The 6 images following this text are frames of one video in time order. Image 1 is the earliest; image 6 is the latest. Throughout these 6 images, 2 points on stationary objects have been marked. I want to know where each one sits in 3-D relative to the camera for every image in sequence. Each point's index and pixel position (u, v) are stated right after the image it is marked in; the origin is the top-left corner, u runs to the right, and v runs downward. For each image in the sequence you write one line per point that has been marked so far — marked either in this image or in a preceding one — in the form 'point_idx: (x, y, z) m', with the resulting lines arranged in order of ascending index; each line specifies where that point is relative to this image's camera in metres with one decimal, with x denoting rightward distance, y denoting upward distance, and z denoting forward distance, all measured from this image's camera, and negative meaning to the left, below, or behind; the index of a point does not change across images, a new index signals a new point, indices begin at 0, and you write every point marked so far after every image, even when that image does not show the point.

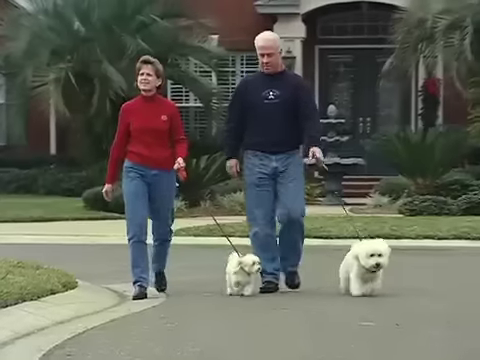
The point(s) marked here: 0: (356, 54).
0: (+2.2, +2.4, +18.9) m
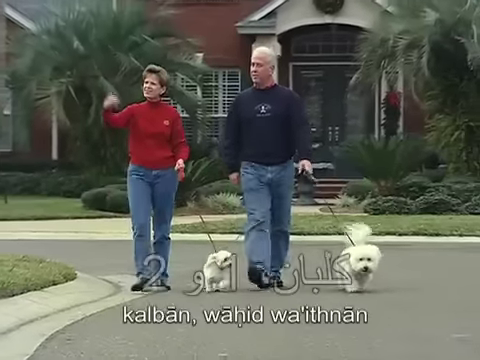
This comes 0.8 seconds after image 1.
0: (+1.8, +2.3, +20.9) m
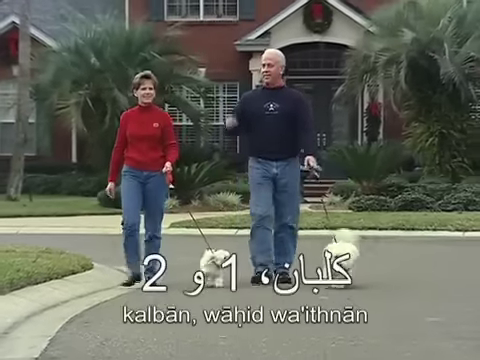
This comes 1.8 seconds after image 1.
0: (+1.8, +2.3, +23.1) m
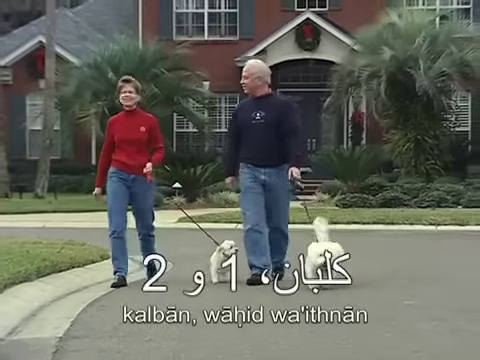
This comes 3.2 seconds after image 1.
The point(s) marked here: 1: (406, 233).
0: (+1.8, +2.3, +25.9) m
1: (+3.4, -1.1, +19.5) m
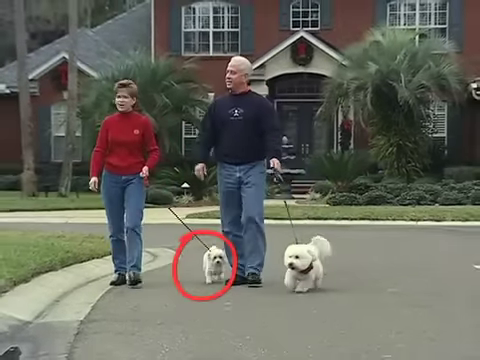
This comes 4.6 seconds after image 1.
0: (+1.8, +2.3, +28.7) m
1: (+3.4, -1.1, +22.4) m
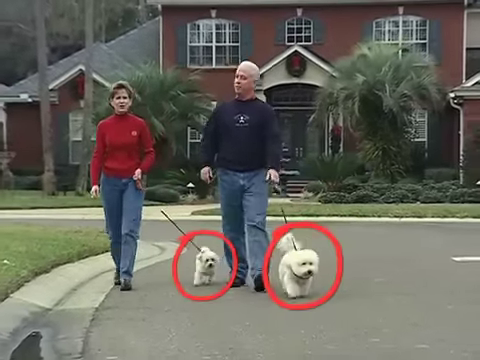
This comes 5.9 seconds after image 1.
0: (+1.9, +2.3, +31.4) m
1: (+3.4, -1.1, +25.0) m
